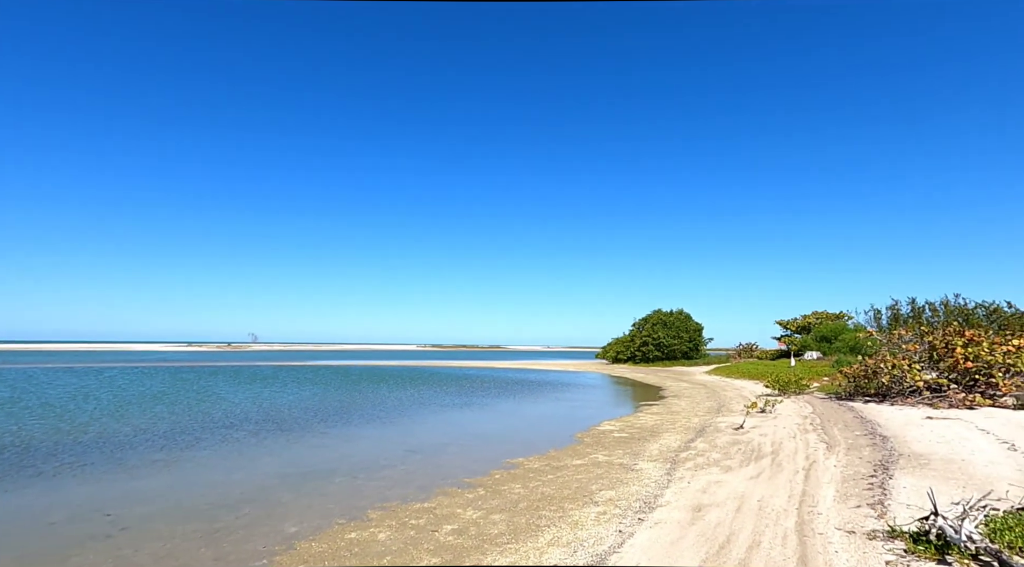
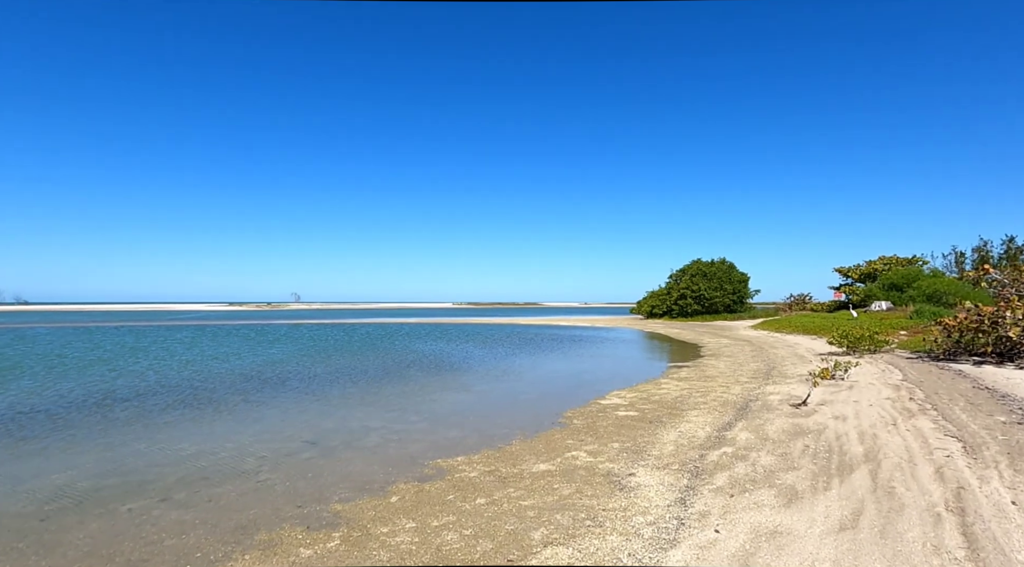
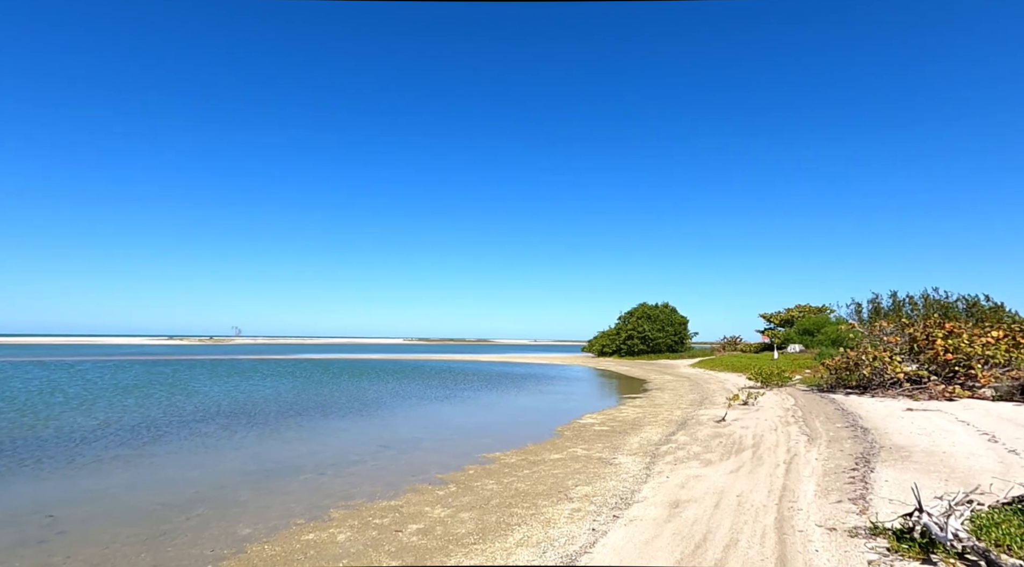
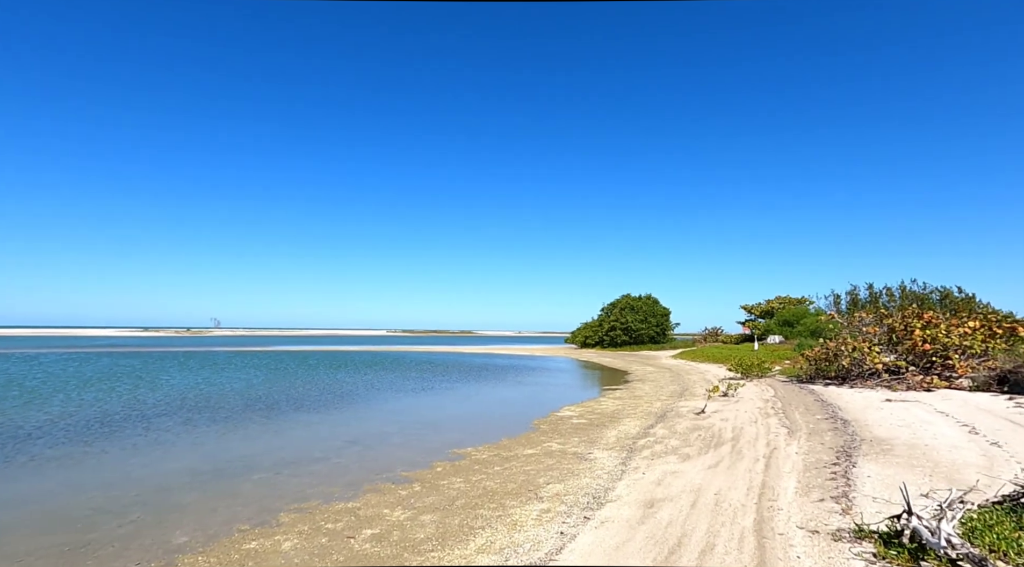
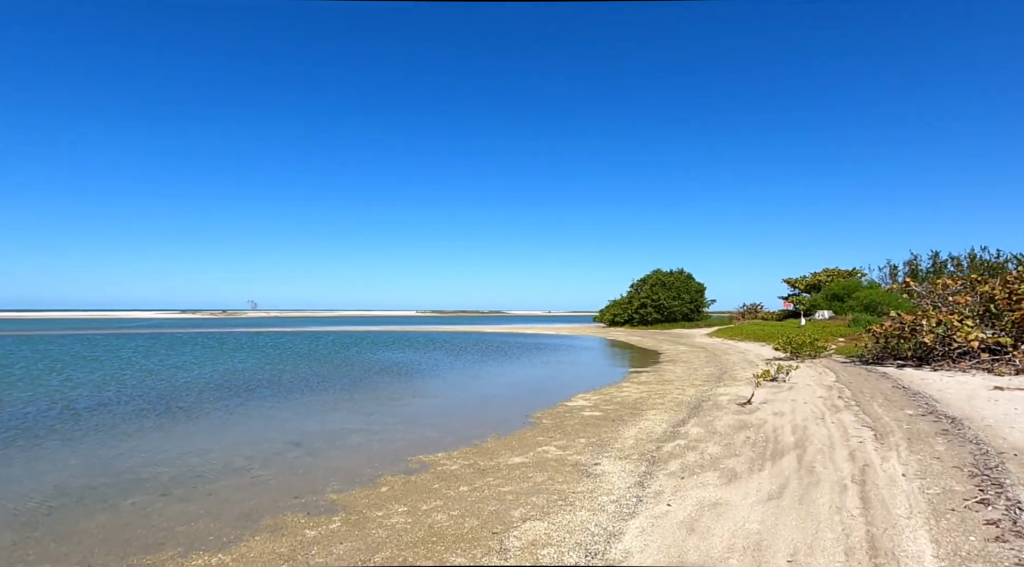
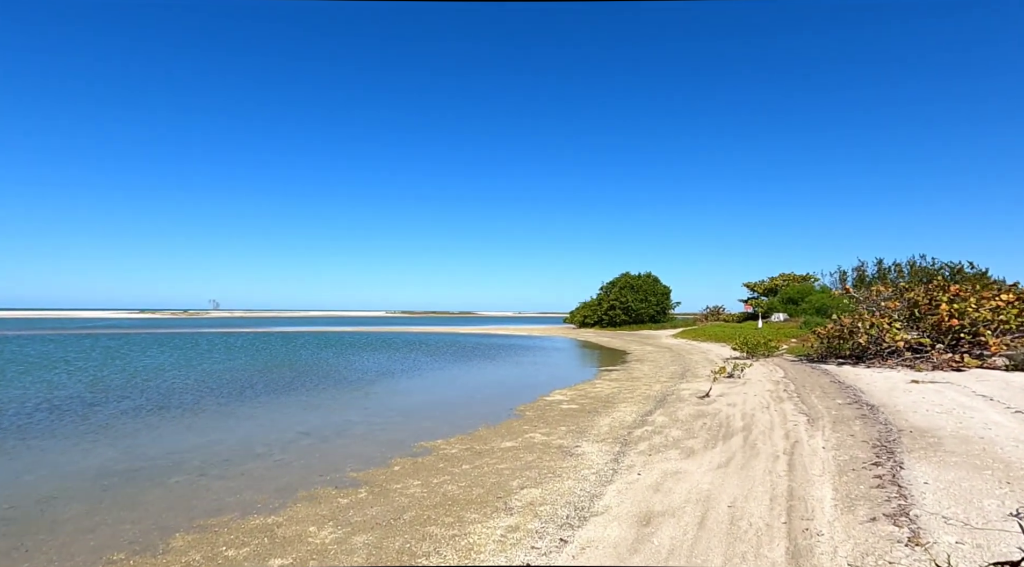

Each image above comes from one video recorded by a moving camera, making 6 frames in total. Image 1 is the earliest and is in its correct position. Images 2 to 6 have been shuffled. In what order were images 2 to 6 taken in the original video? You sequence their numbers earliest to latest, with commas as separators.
3, 4, 6, 5, 2
